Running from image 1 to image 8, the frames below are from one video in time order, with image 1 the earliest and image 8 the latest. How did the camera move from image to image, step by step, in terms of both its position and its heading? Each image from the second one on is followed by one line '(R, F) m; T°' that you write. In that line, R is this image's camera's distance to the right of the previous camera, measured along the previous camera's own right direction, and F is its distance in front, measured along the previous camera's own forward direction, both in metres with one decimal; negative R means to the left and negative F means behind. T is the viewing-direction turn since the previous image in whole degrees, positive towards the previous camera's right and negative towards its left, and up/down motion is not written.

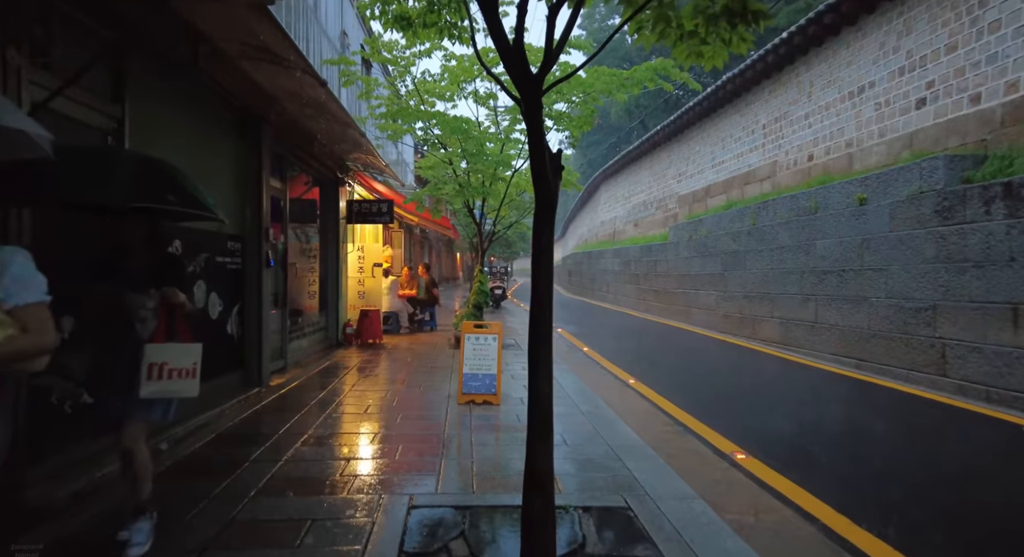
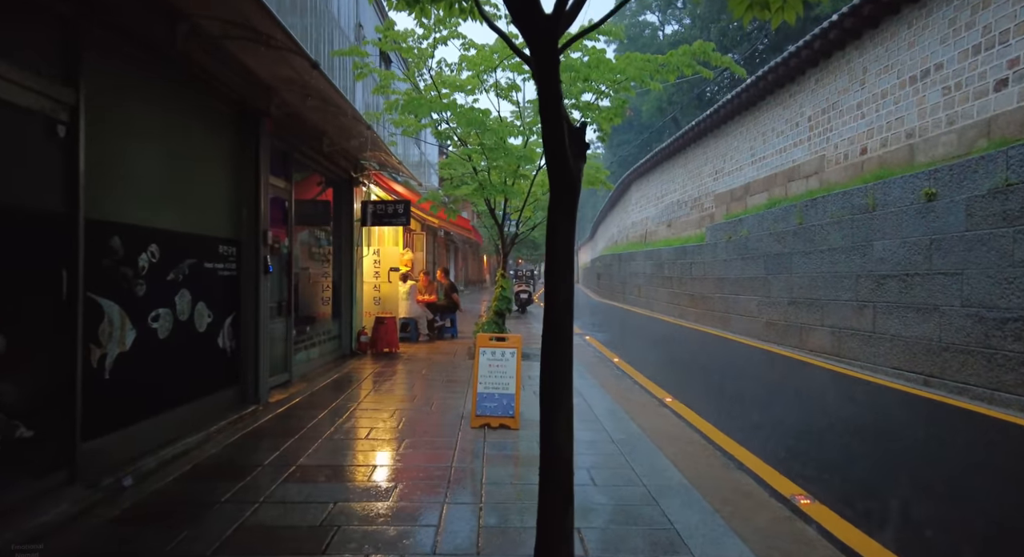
(+0.1, +0.7) m; -3°
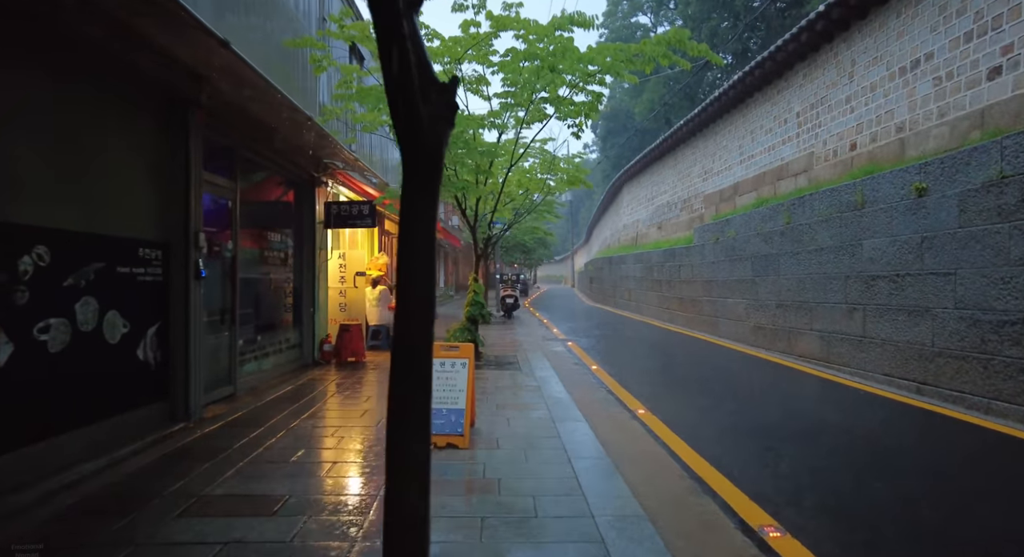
(+0.4, +0.5) m; 0°
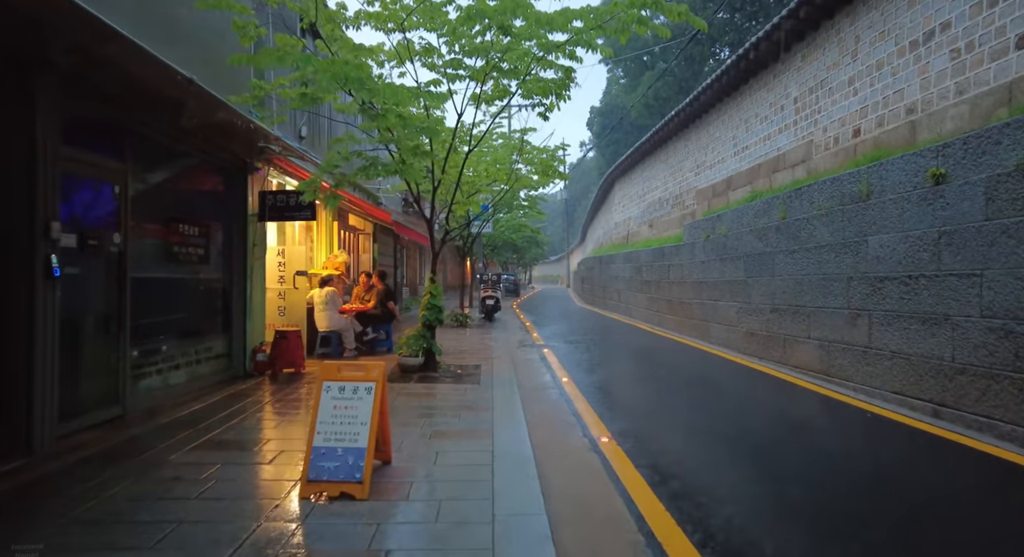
(+0.6, +1.1) m; 0°
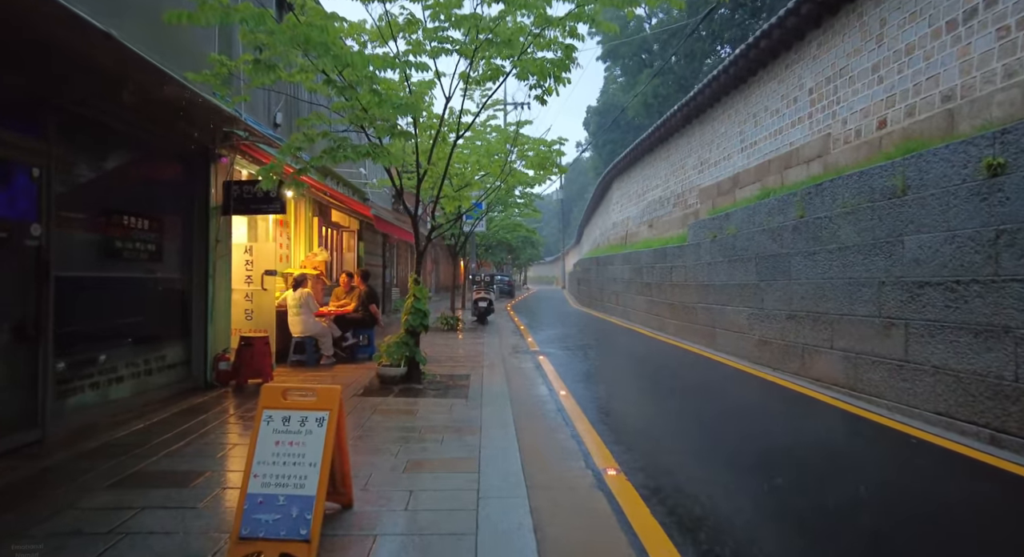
(0.0, +0.8) m; +1°
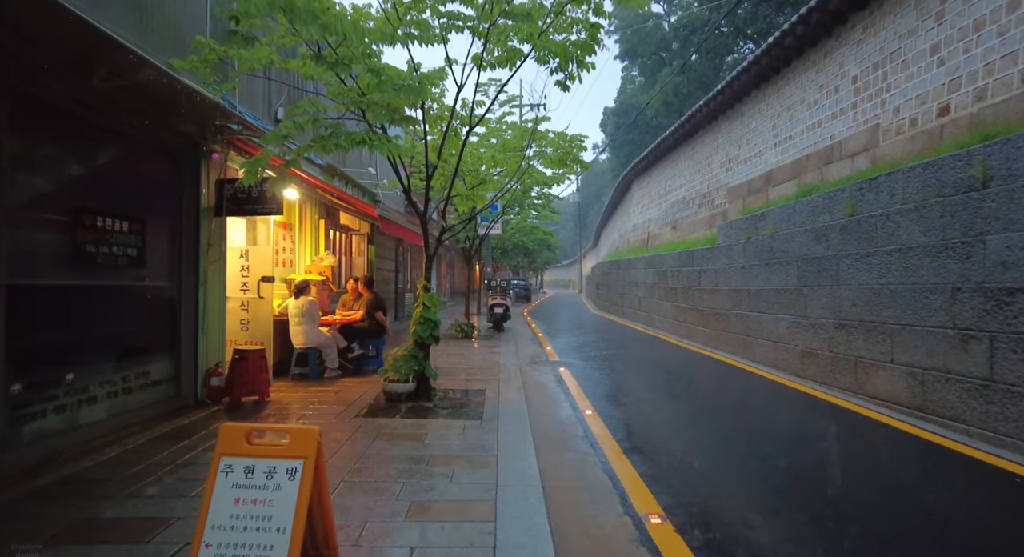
(0.0, +0.7) m; -2°
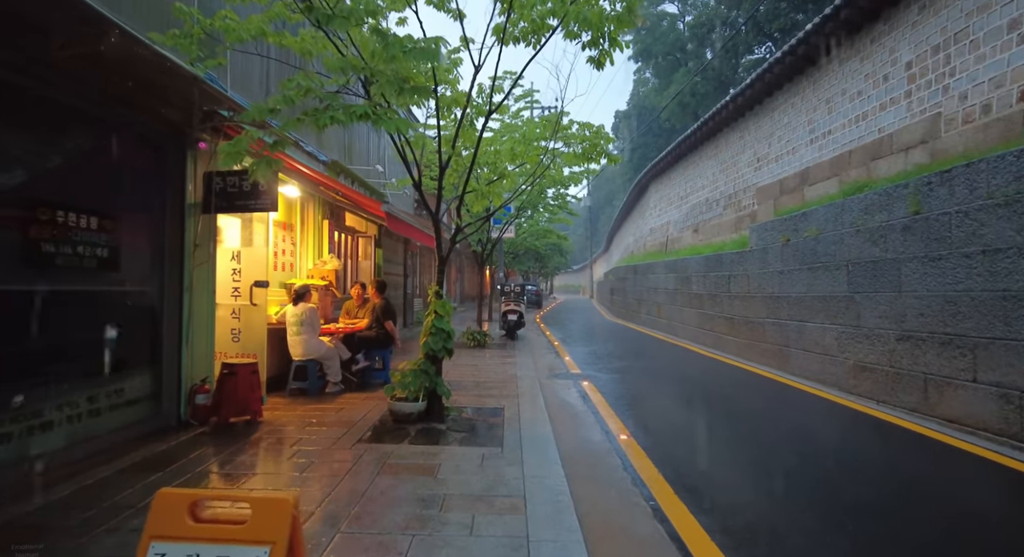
(-0.2, +0.8) m; -1°
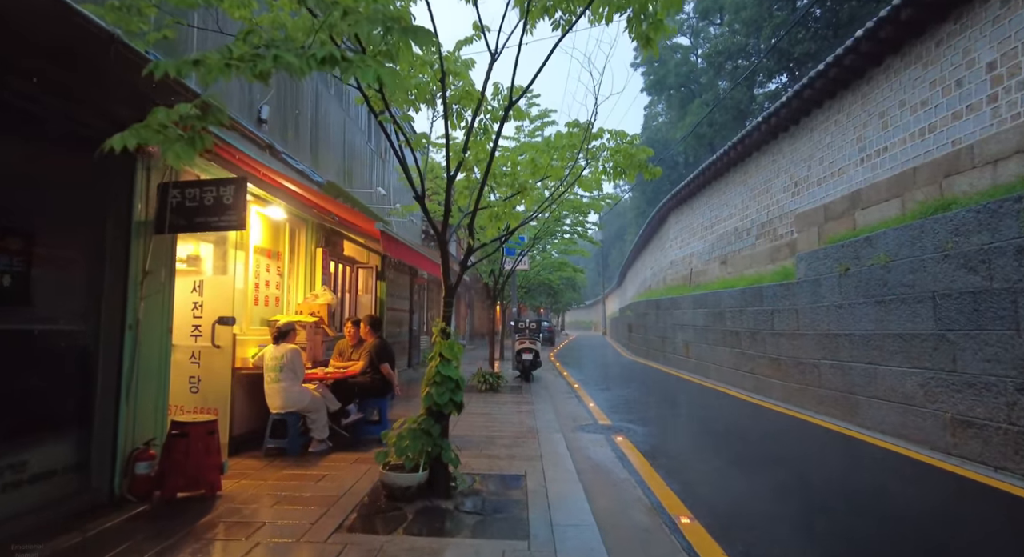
(-0.1, +1.3) m; -1°
